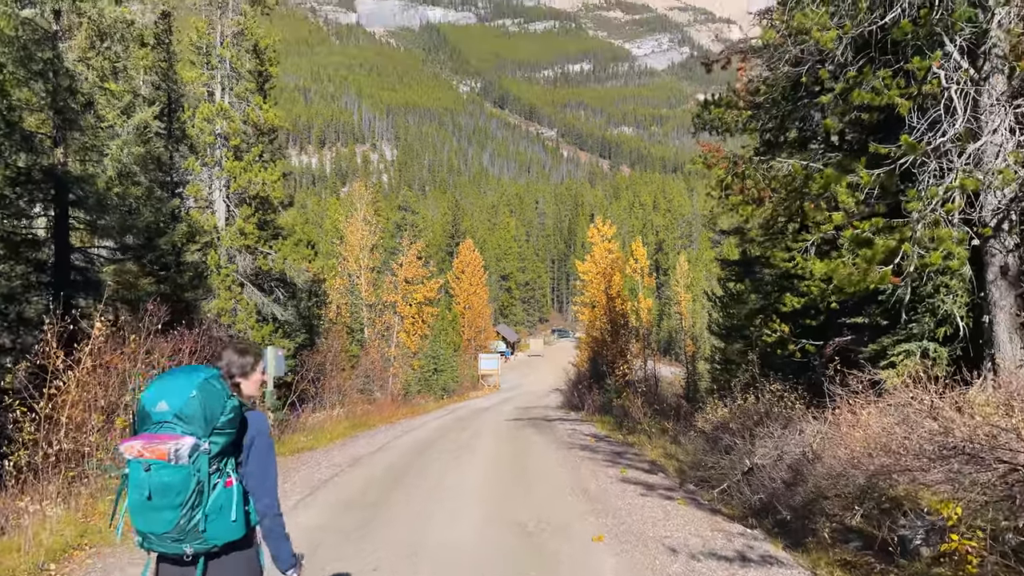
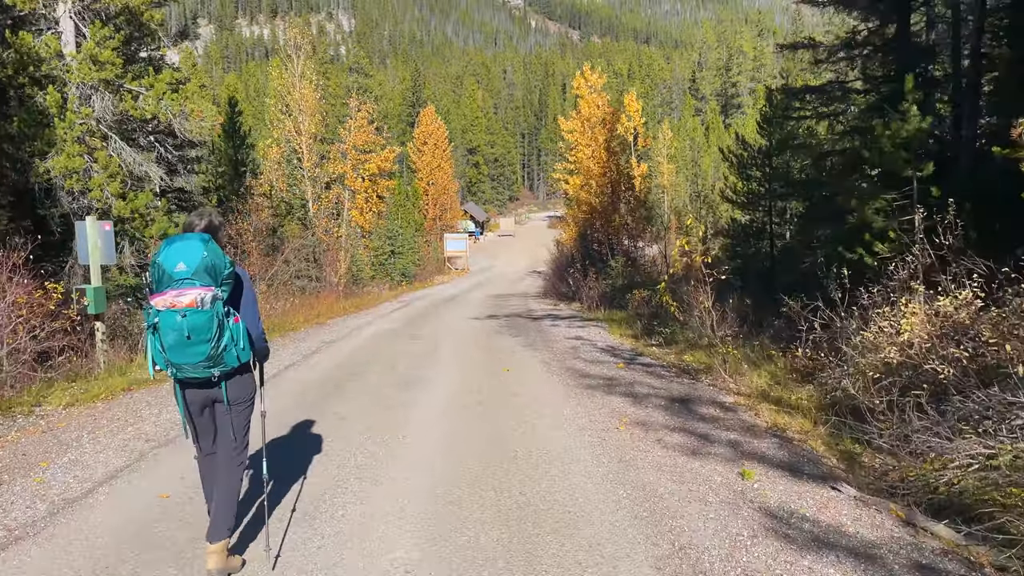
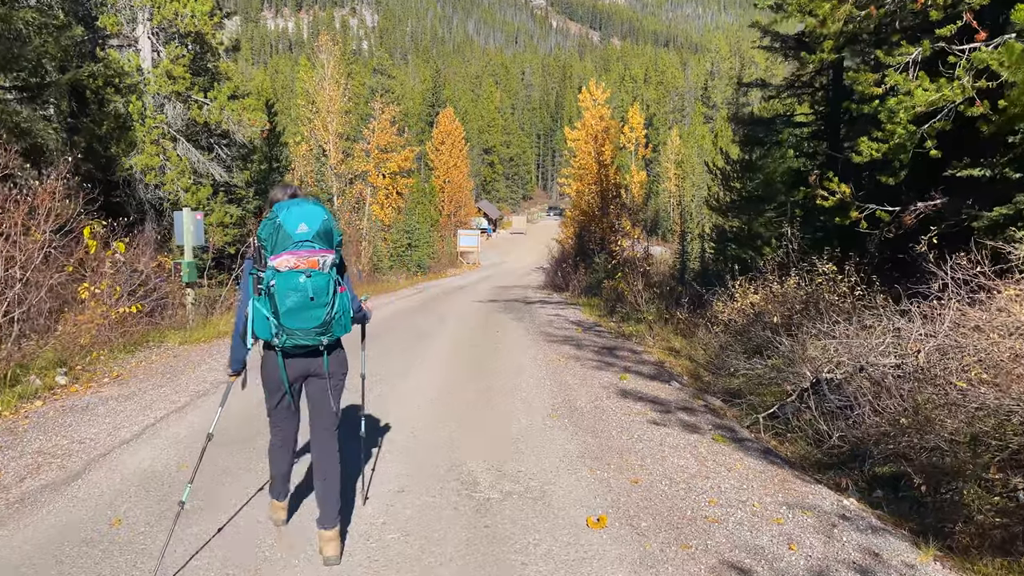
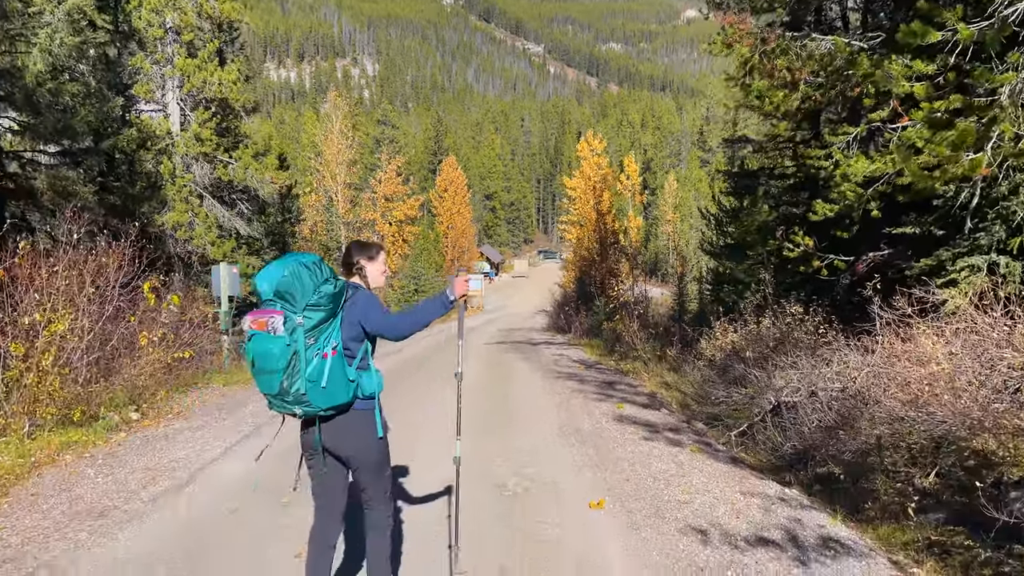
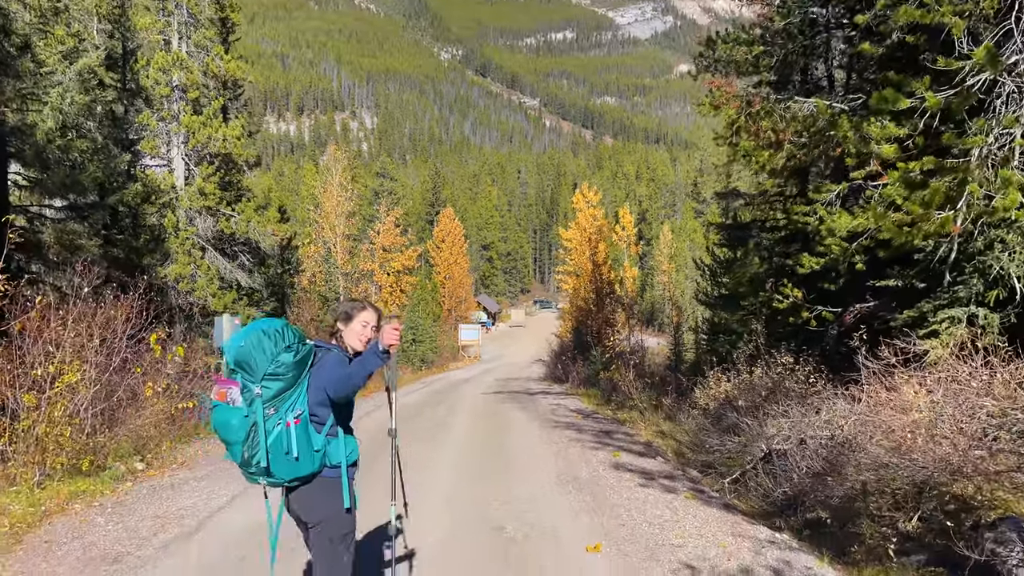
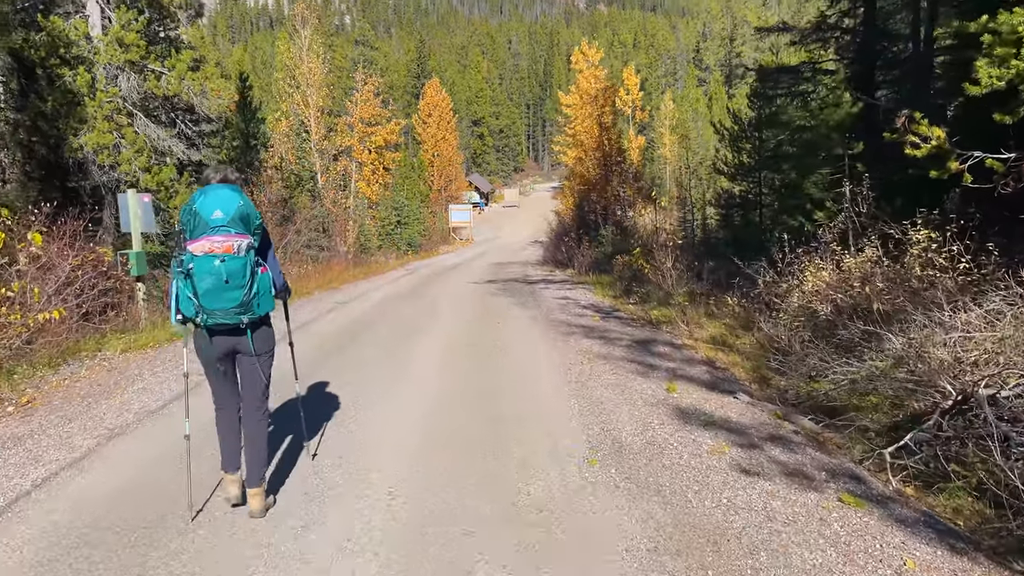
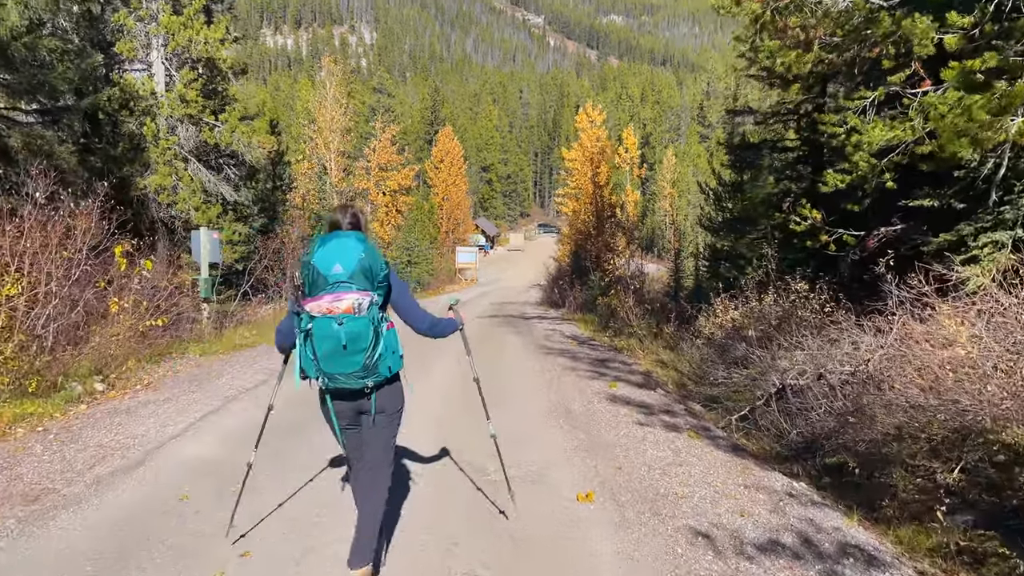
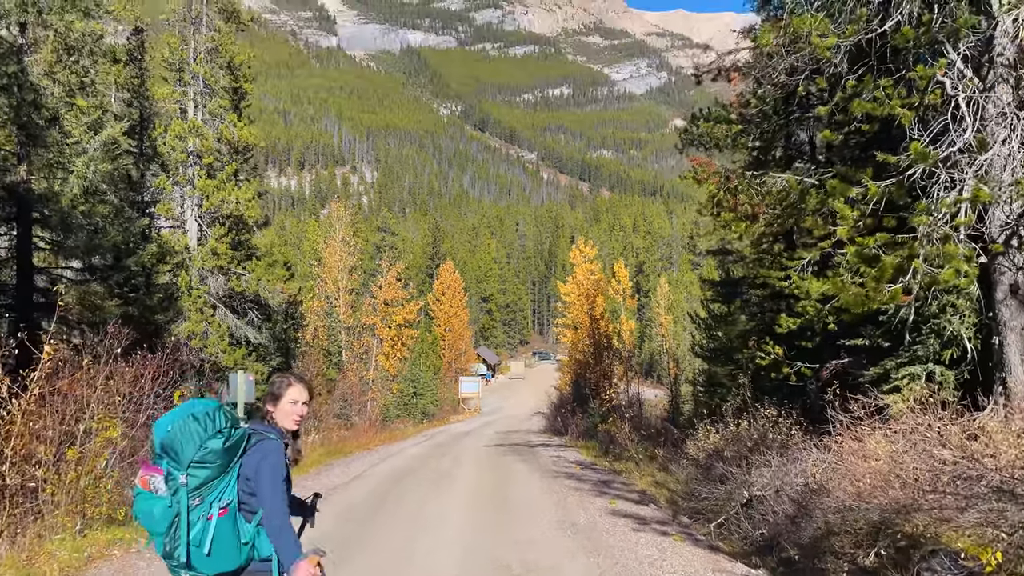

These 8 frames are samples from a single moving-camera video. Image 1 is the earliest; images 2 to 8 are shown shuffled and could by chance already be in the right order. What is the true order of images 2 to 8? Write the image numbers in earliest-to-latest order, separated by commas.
8, 5, 4, 7, 3, 6, 2
